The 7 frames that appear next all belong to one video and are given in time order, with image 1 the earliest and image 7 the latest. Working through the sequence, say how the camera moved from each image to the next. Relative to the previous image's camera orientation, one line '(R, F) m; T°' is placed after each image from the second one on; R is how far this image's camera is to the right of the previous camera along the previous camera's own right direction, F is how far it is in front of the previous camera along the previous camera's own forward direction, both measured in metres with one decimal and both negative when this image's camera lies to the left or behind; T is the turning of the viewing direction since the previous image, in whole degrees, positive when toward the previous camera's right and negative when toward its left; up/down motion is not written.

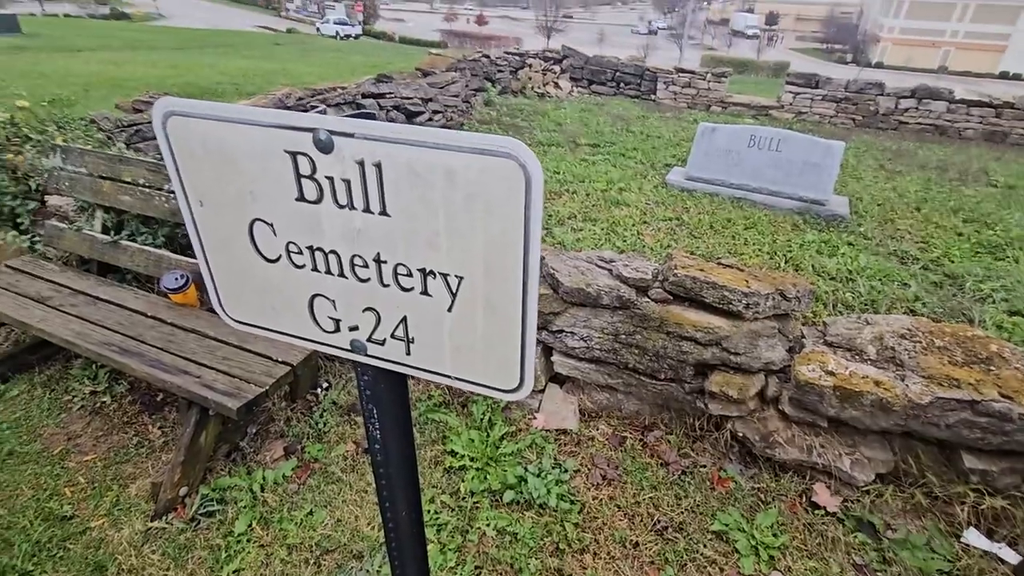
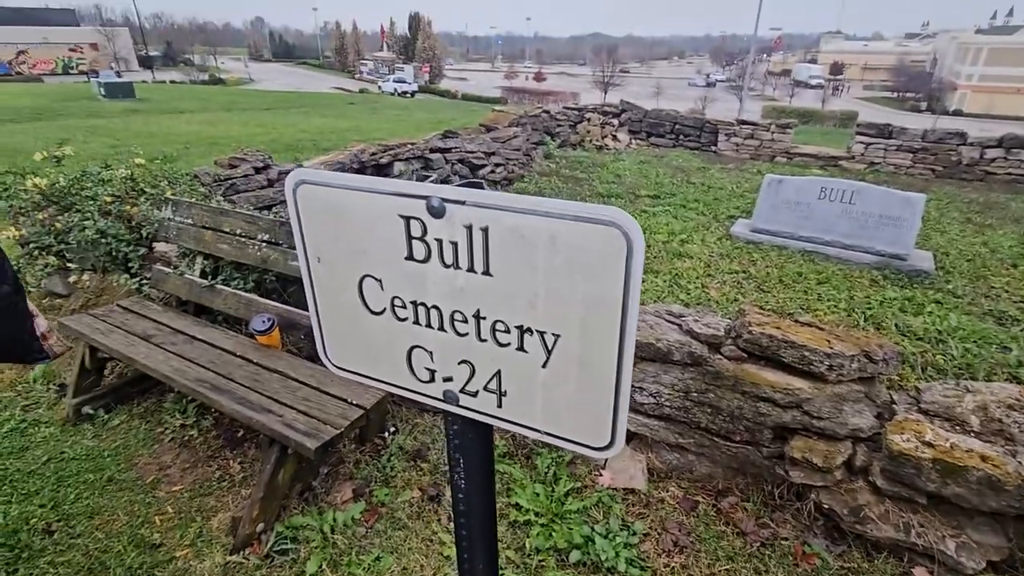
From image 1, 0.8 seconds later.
(-0.1, 0.0) m; -6°
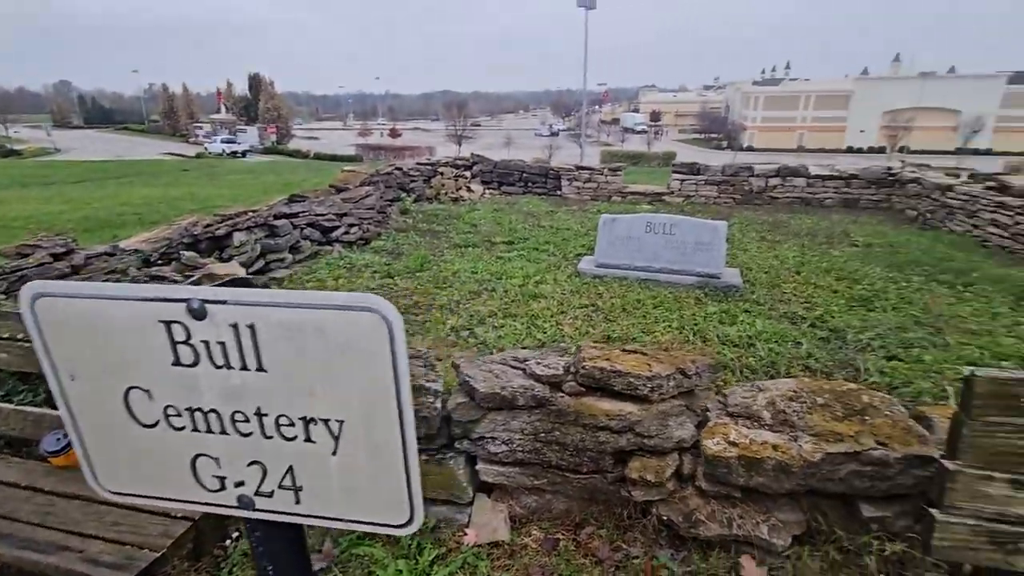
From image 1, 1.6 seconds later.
(+0.2, -0.1) m; +14°
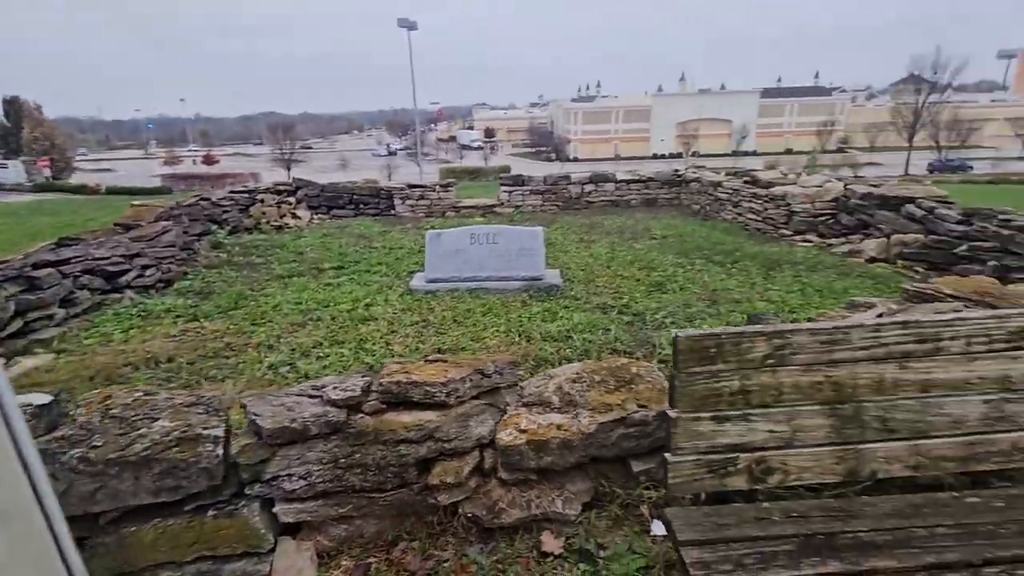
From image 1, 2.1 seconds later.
(+0.3, -0.1) m; +16°
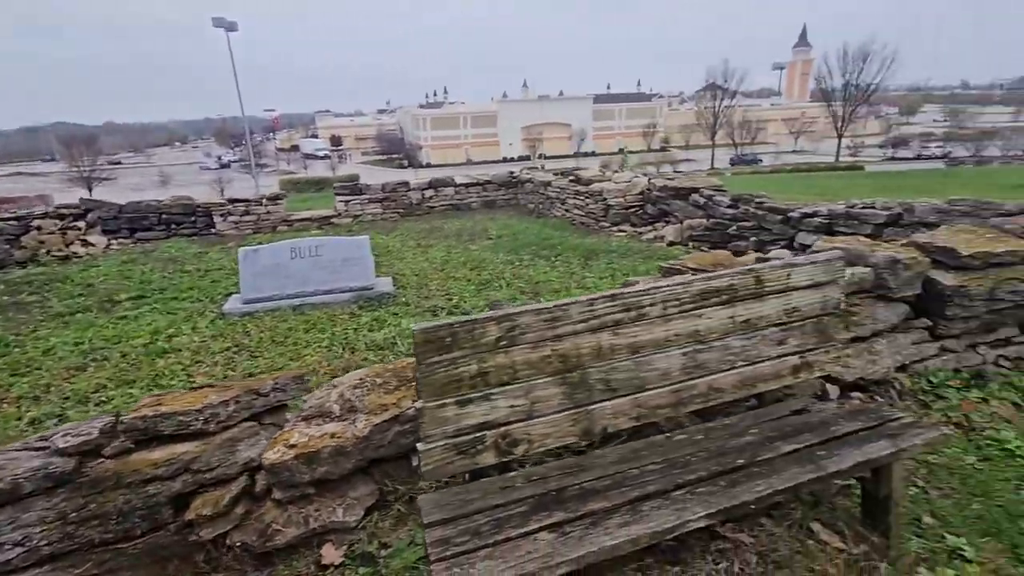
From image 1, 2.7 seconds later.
(+0.4, -0.1) m; +15°
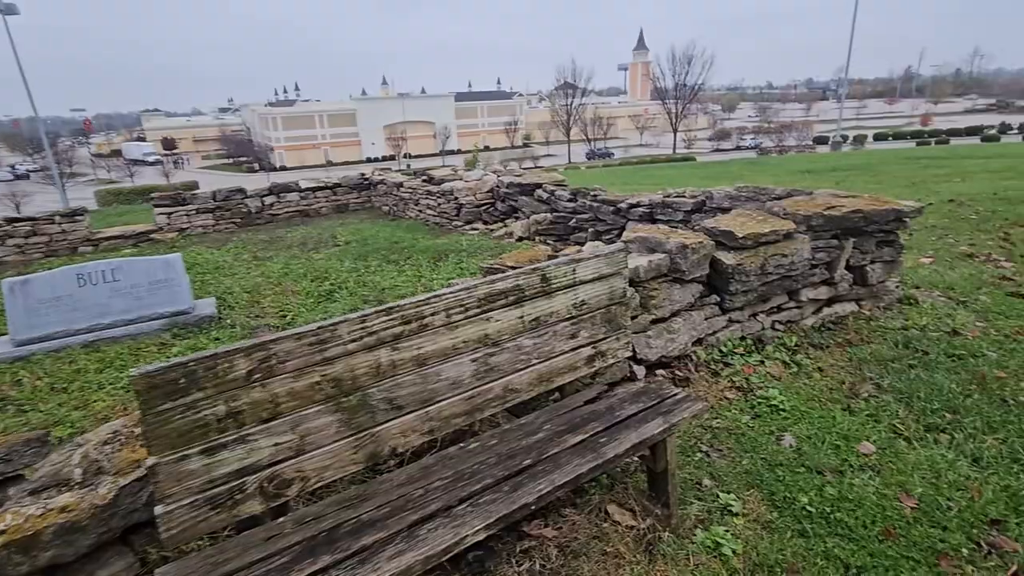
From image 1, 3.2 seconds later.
(+0.4, +0.1) m; +14°
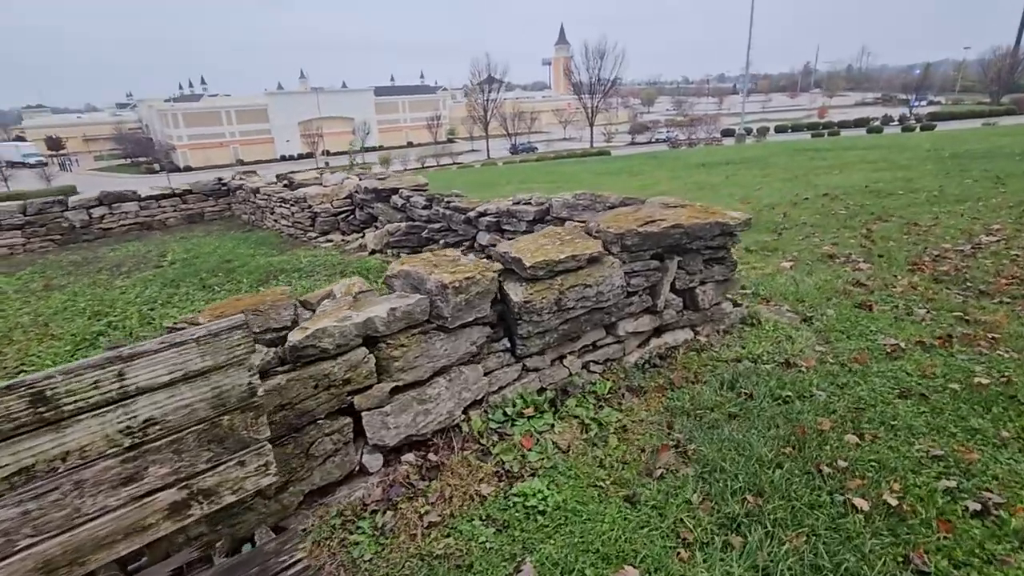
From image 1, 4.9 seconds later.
(+1.2, +0.8) m; +7°
